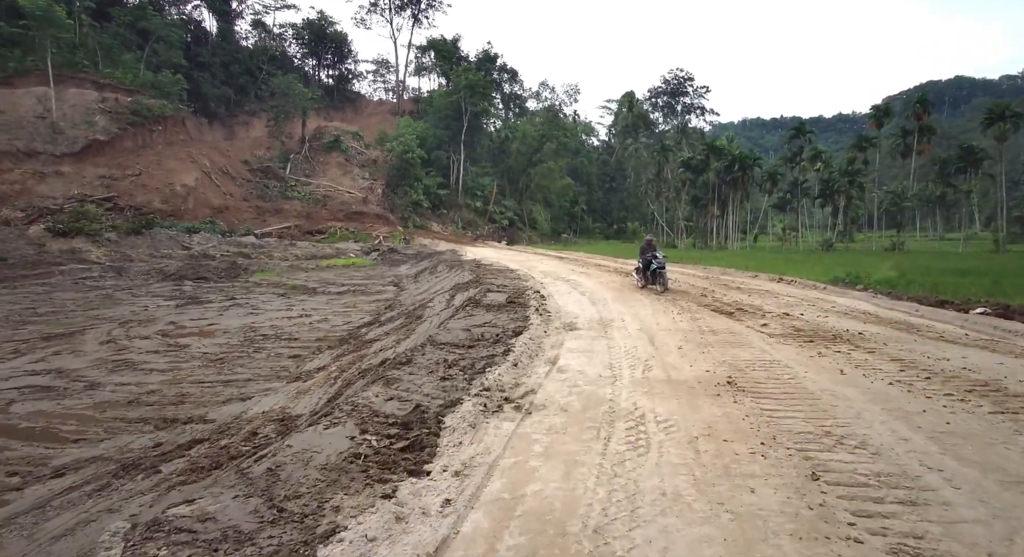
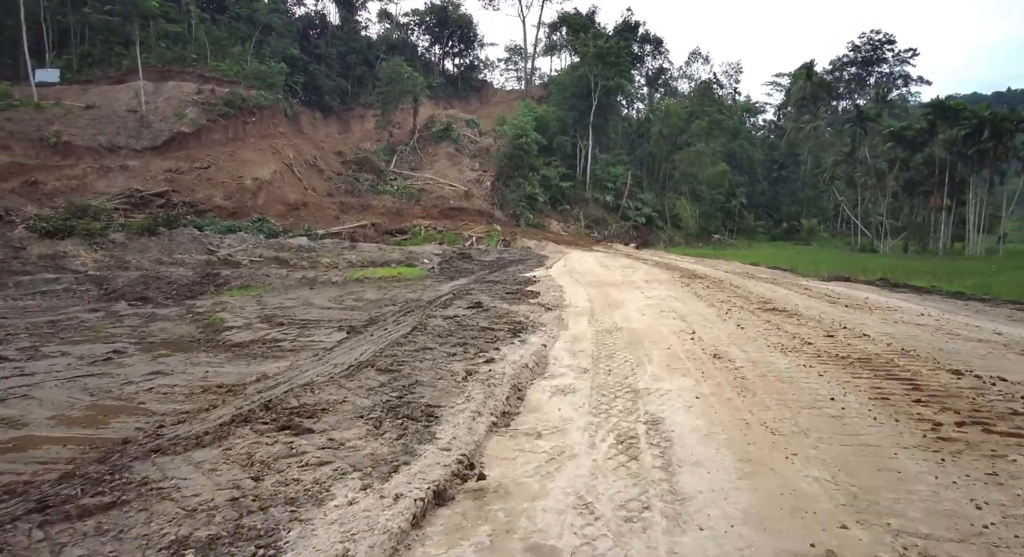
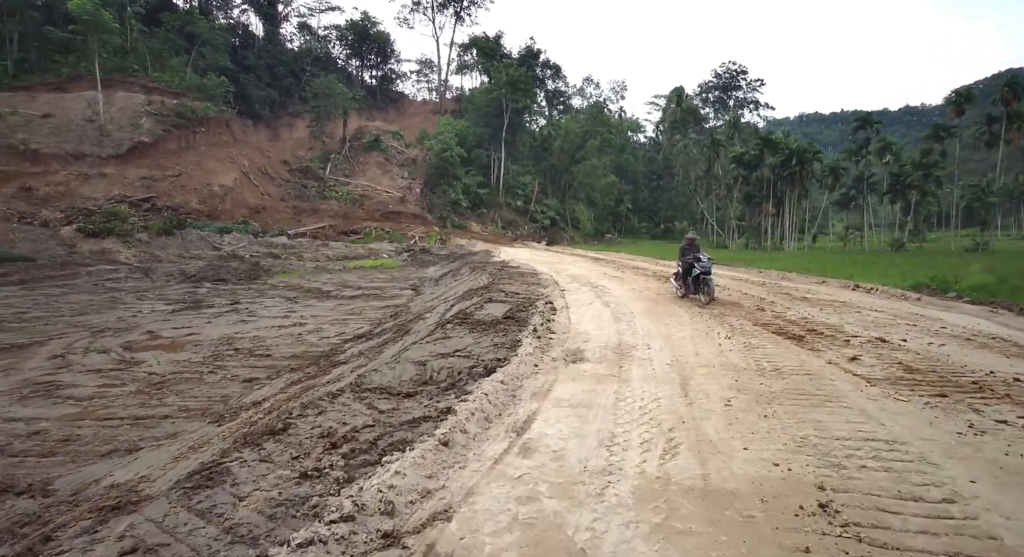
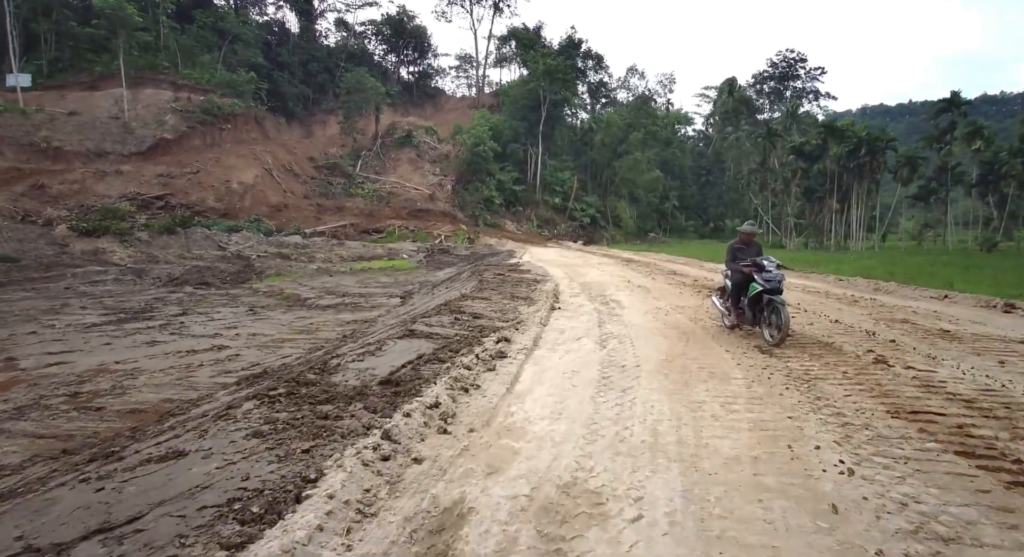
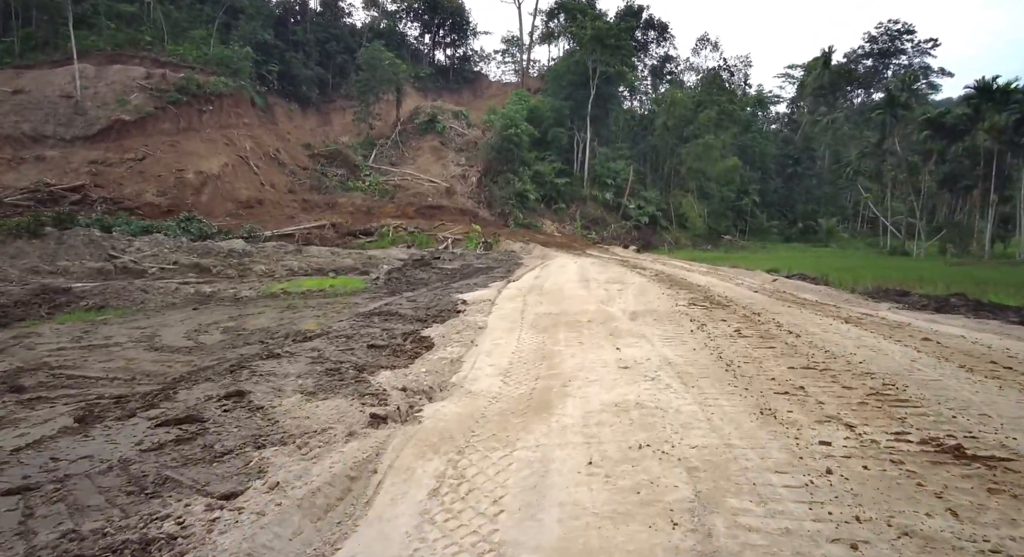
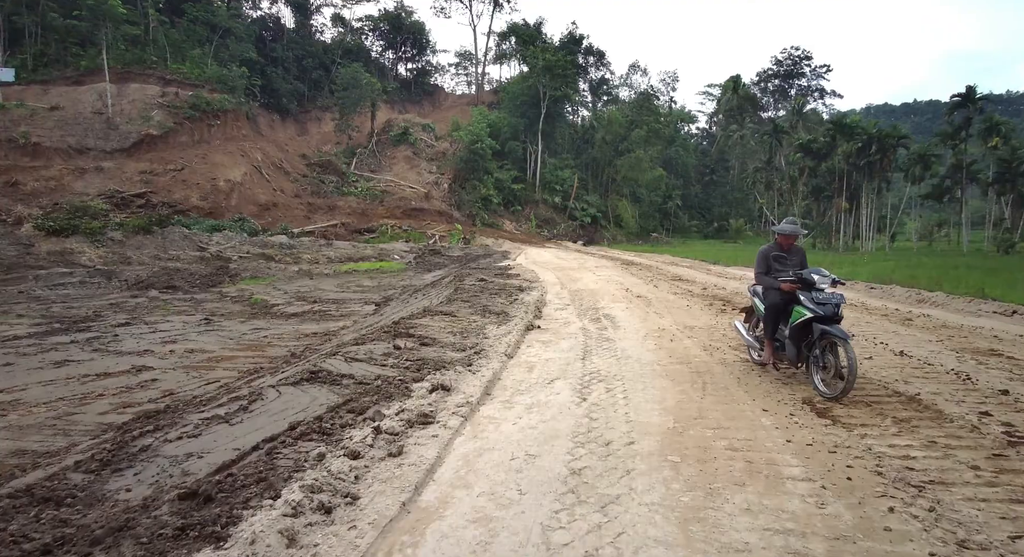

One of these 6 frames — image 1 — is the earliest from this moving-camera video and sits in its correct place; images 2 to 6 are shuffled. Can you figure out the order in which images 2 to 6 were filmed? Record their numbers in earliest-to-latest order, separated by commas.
3, 4, 6, 2, 5
